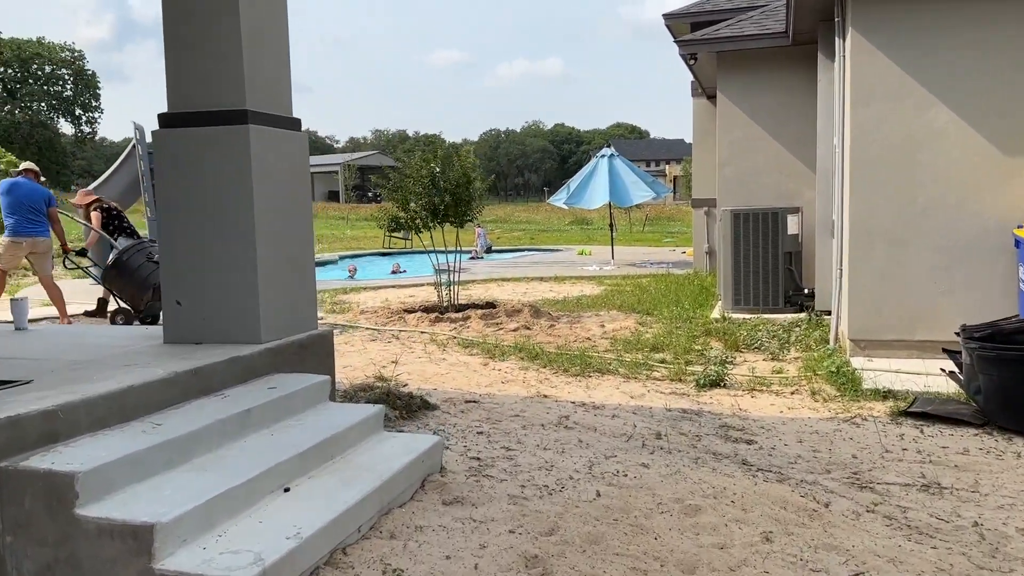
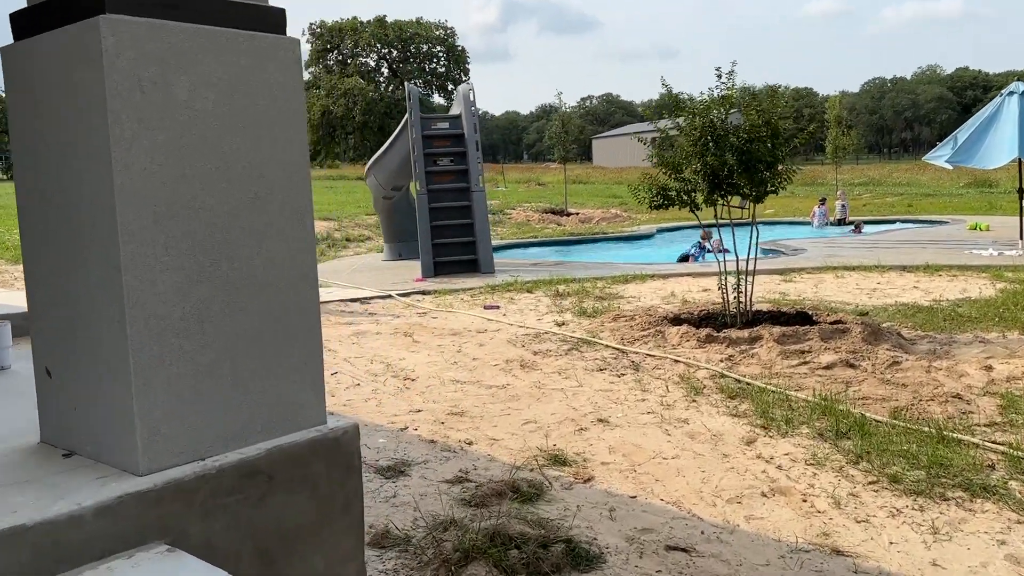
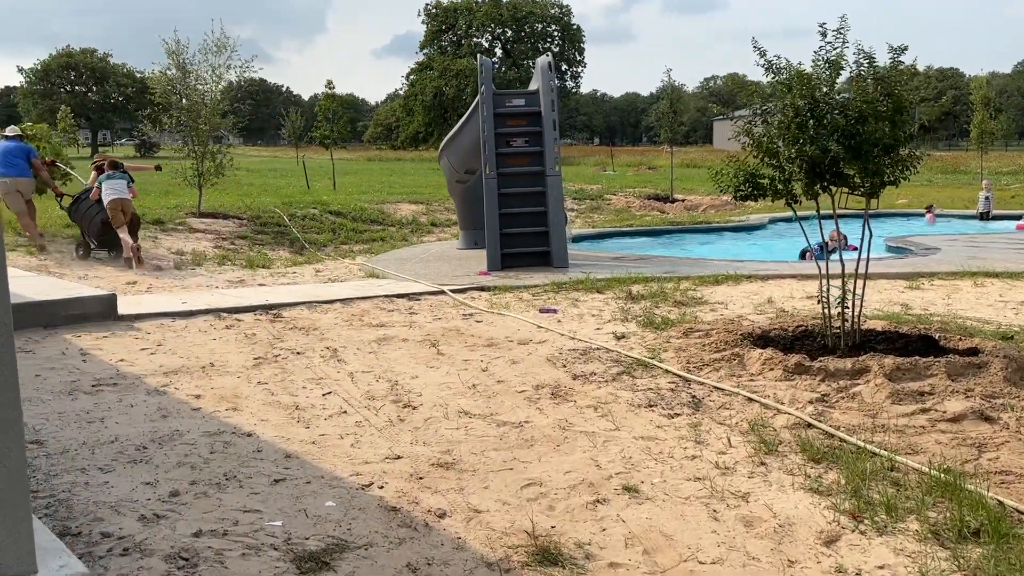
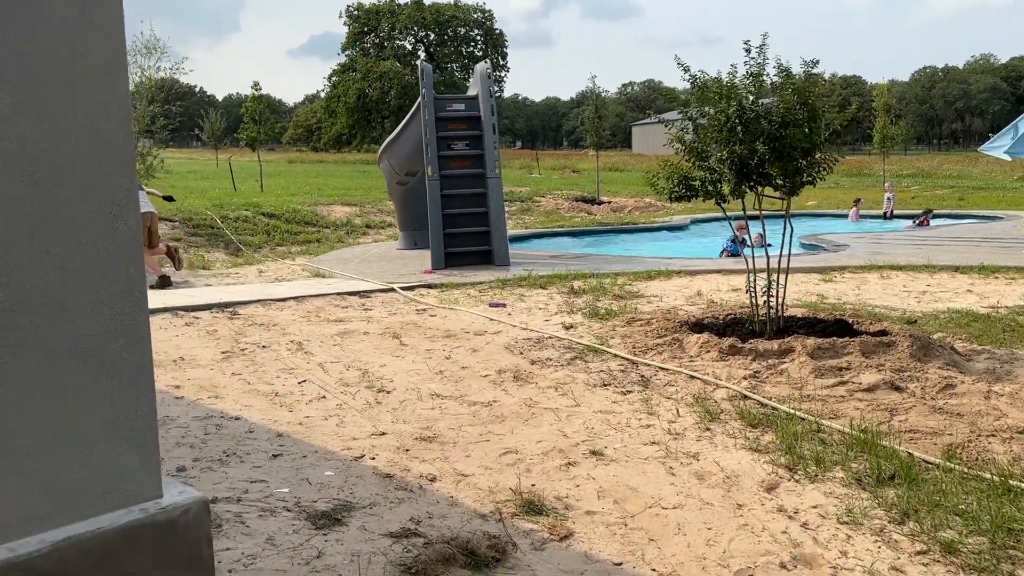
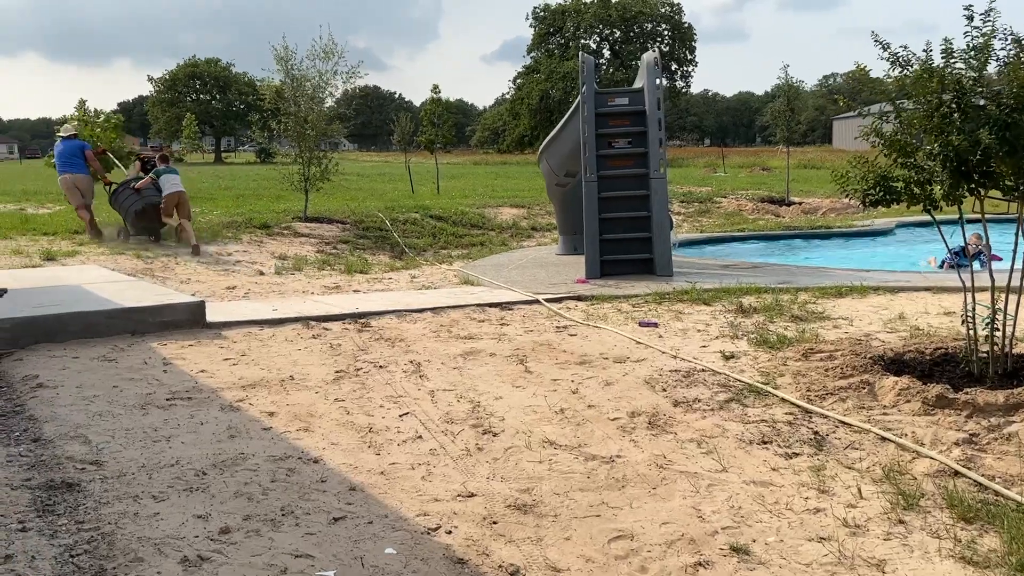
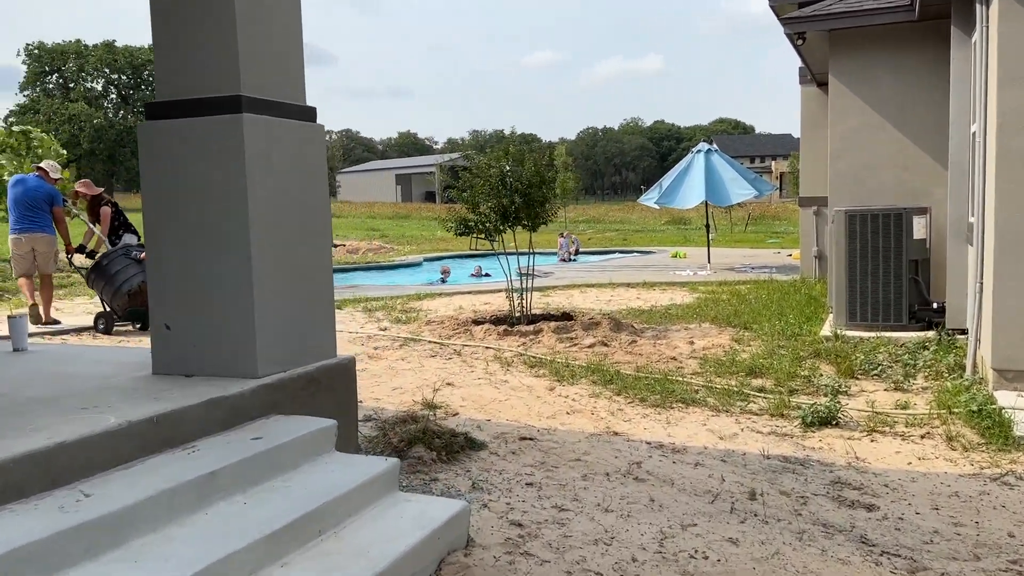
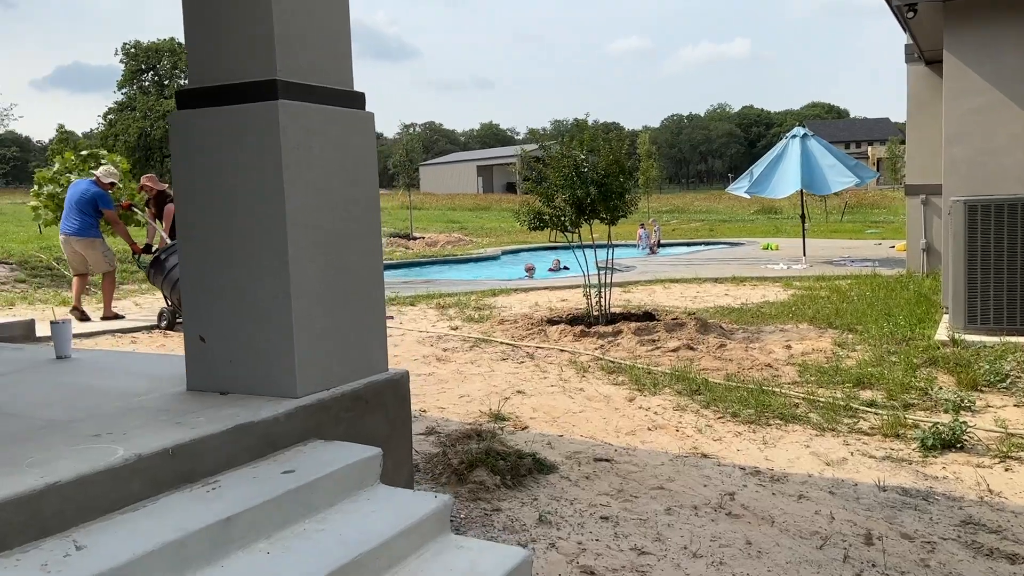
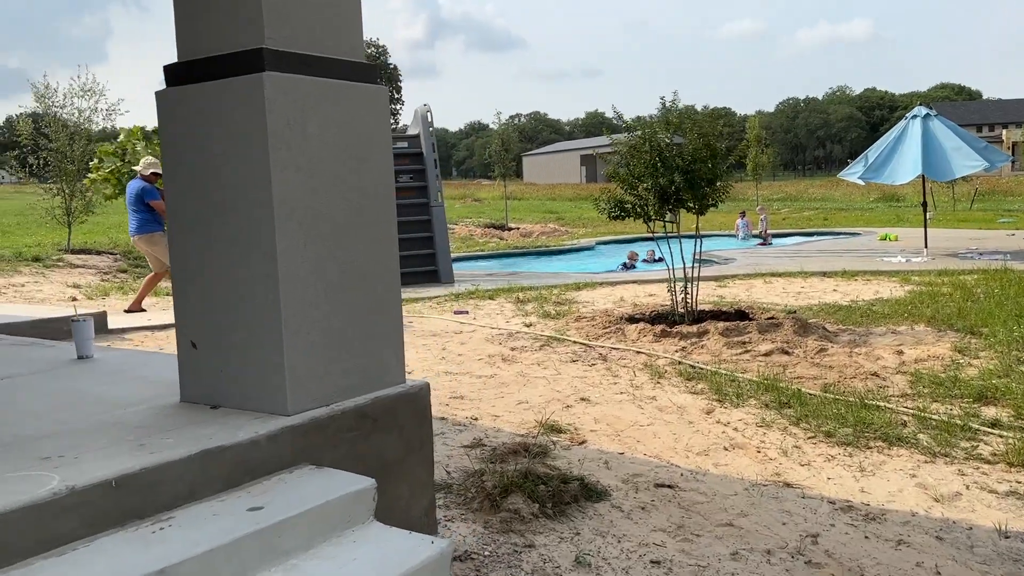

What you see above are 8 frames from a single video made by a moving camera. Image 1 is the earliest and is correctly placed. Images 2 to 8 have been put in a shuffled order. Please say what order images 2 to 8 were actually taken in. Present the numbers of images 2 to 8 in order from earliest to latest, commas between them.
6, 7, 8, 2, 4, 3, 5
